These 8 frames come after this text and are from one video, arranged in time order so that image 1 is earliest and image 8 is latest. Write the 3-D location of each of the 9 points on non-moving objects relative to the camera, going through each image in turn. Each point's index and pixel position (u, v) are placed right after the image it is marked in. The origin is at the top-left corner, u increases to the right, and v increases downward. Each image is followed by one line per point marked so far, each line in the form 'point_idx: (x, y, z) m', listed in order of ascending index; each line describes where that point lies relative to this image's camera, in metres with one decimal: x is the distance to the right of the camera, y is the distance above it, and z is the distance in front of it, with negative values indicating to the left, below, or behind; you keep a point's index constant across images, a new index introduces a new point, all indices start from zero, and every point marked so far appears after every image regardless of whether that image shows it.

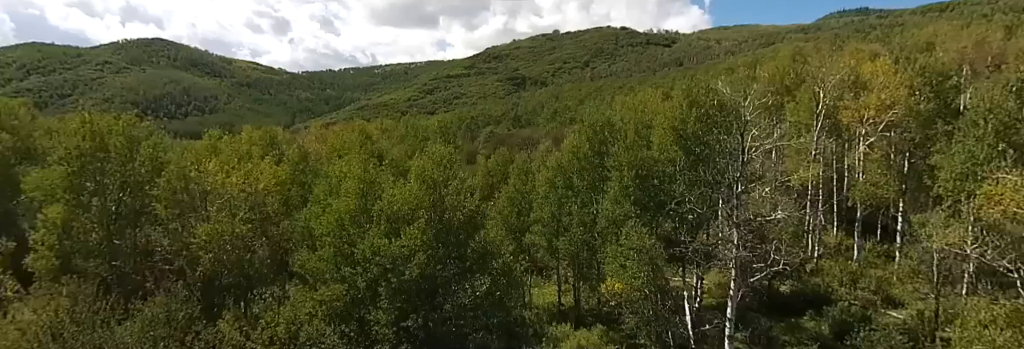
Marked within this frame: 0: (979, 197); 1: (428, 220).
0: (+14.7, -0.7, +16.9) m
1: (-3.0, -1.6, +18.6) m
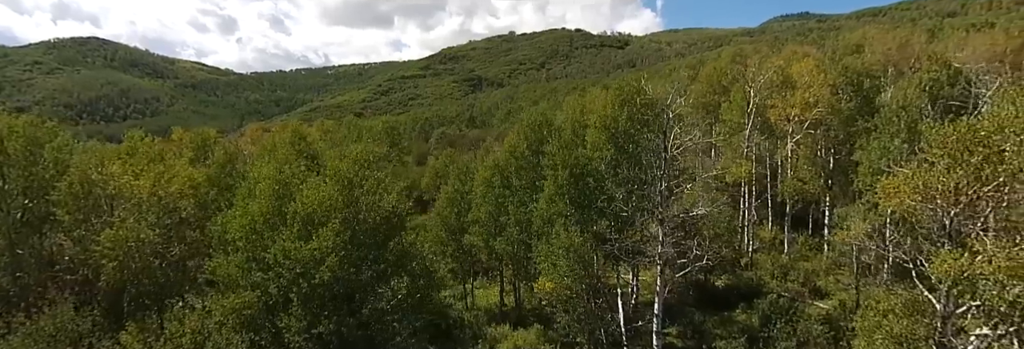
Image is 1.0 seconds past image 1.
0: (+12.1, -0.5, +17.5) m
1: (-5.7, -1.6, +18.0) m
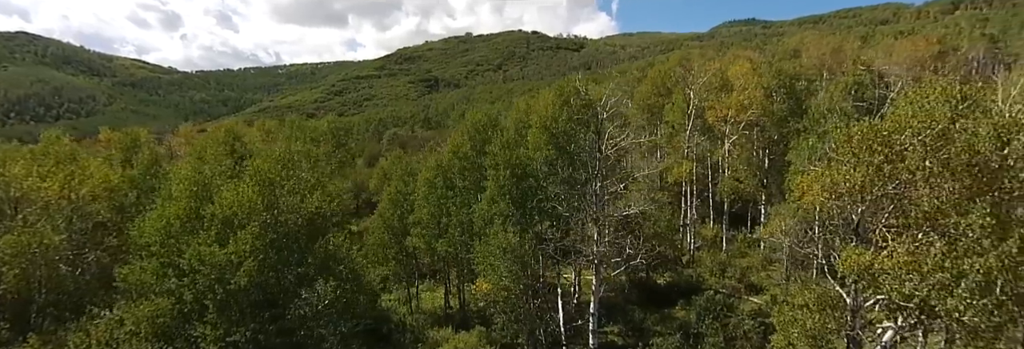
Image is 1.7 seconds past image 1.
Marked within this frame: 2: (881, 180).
0: (+9.7, -0.5, +18.1) m
1: (-8.1, -1.6, +17.3) m
2: (+9.3, -0.1, +13.6) m
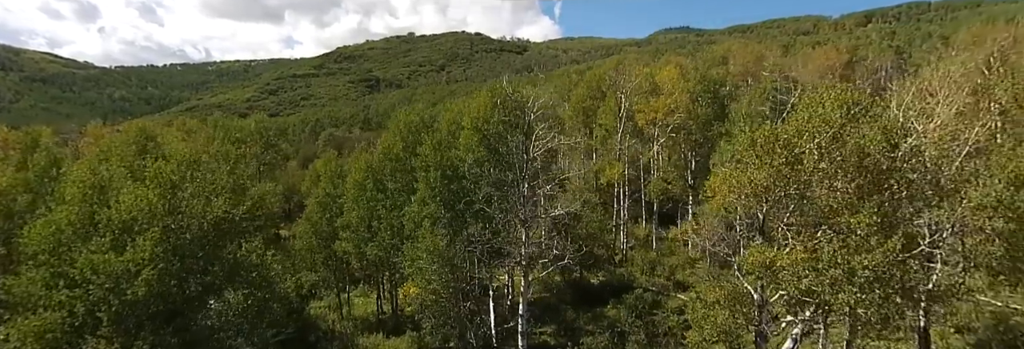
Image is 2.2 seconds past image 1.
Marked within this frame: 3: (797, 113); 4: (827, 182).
0: (+7.1, -0.5, +18.8) m
1: (-10.5, -1.7, +16.2) m
2: (+7.1, -0.2, +14.3) m
3: (+7.7, +1.7, +14.7) m
4: (+8.1, -0.2, +13.5) m
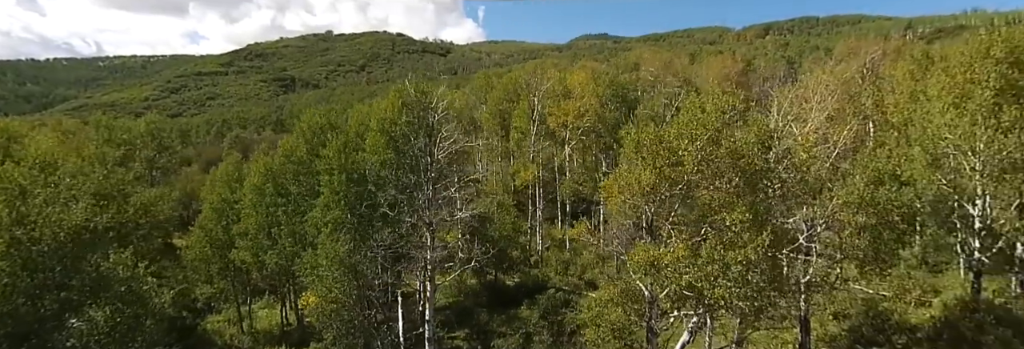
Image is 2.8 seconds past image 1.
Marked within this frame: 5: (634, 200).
0: (+3.6, -0.6, +19.3) m
1: (-13.5, -1.9, +14.3) m
2: (+4.2, -0.2, +14.9) m
3: (+4.8, +1.7, +15.4) m
4: (+5.3, -0.2, +14.2) m
5: (+3.5, -0.8, +15.6) m
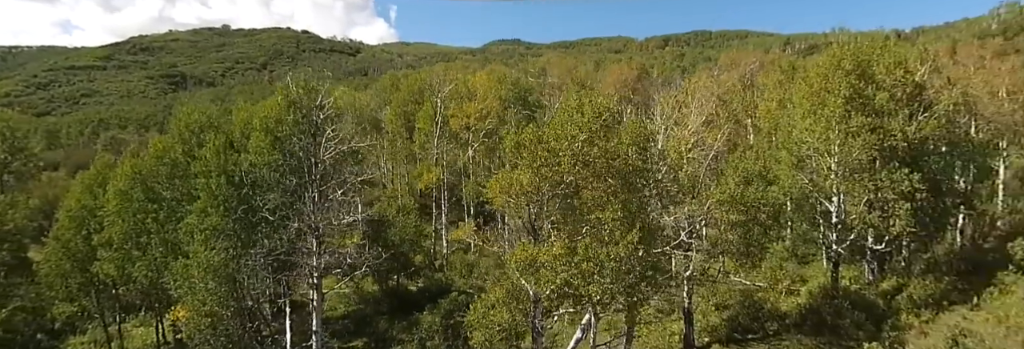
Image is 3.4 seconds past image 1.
0: (-0.4, -0.6, +19.4) m
1: (-16.5, -1.9, +11.8) m
2: (+0.9, -0.2, +15.0) m
3: (+1.4, +1.7, +15.6) m
4: (+2.1, -0.2, +14.6) m
5: (+0.1, -0.8, +15.6) m
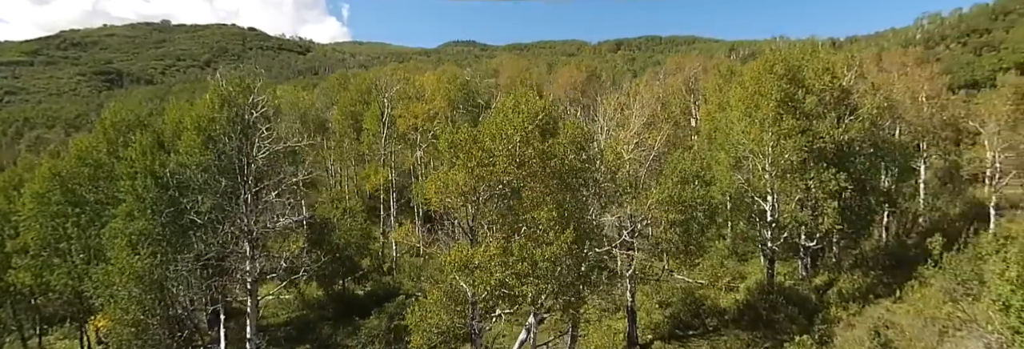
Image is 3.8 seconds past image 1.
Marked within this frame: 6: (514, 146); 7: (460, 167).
0: (-2.5, -0.6, +19.2) m
1: (-18.0, -2.0, +10.4) m
2: (-0.9, -0.2, +15.0) m
3: (-0.5, +1.7, +15.6) m
4: (+0.3, -0.2, +14.6) m
5: (-1.7, -0.8, +15.5) m
6: (+0.1, +0.8, +14.5) m
7: (-1.4, +0.2, +15.2) m
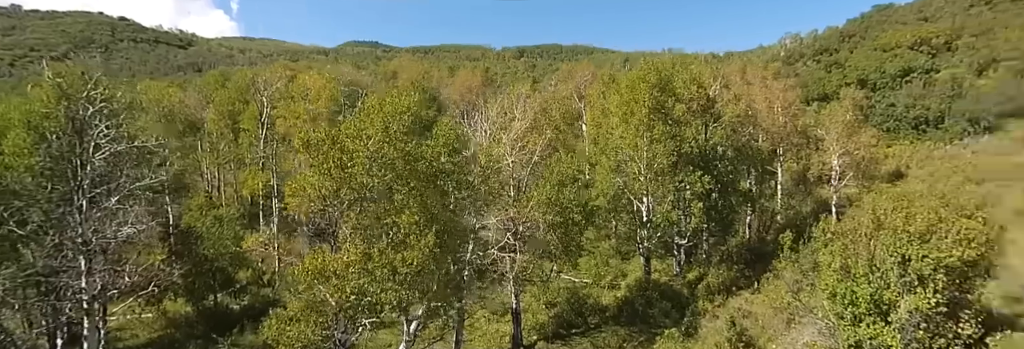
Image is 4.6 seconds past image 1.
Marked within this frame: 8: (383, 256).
0: (-6.9, -0.7, +18.3) m
1: (-20.7, -2.0, +7.0) m
2: (-4.6, -0.3, +14.4) m
3: (-4.3, +1.6, +15.1) m
4: (-3.3, -0.3, +14.2) m
5: (-5.5, -0.9, +14.8) m
6: (-3.6, +0.7, +14.1) m
7: (-5.1, +0.1, +14.5) m
8: (-3.2, -2.0, +13.2) m
